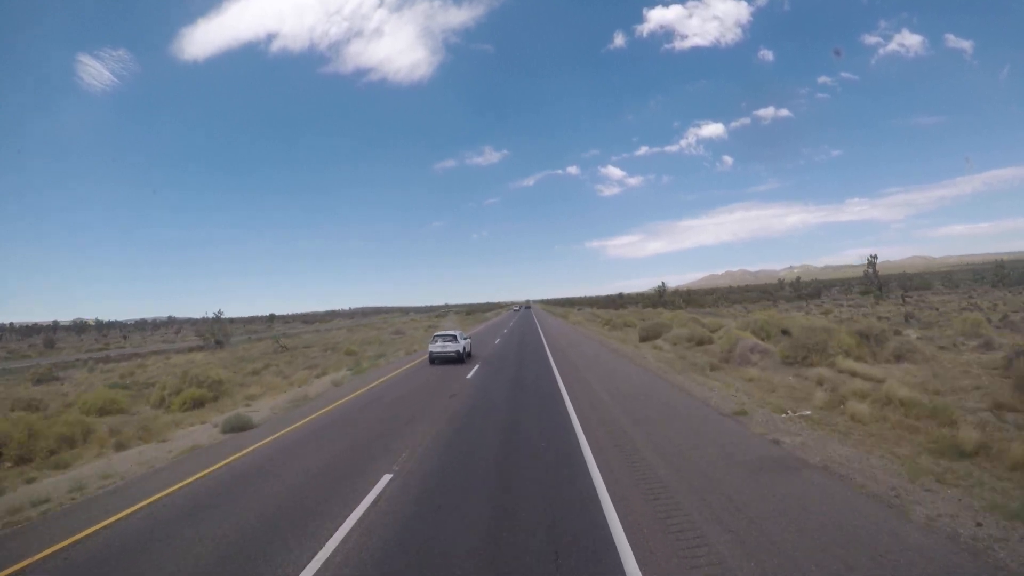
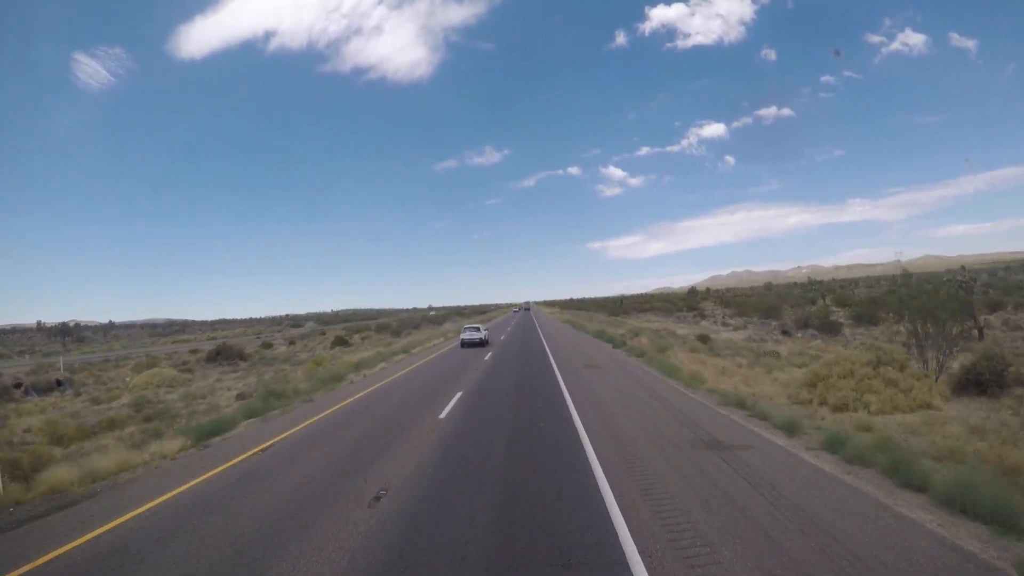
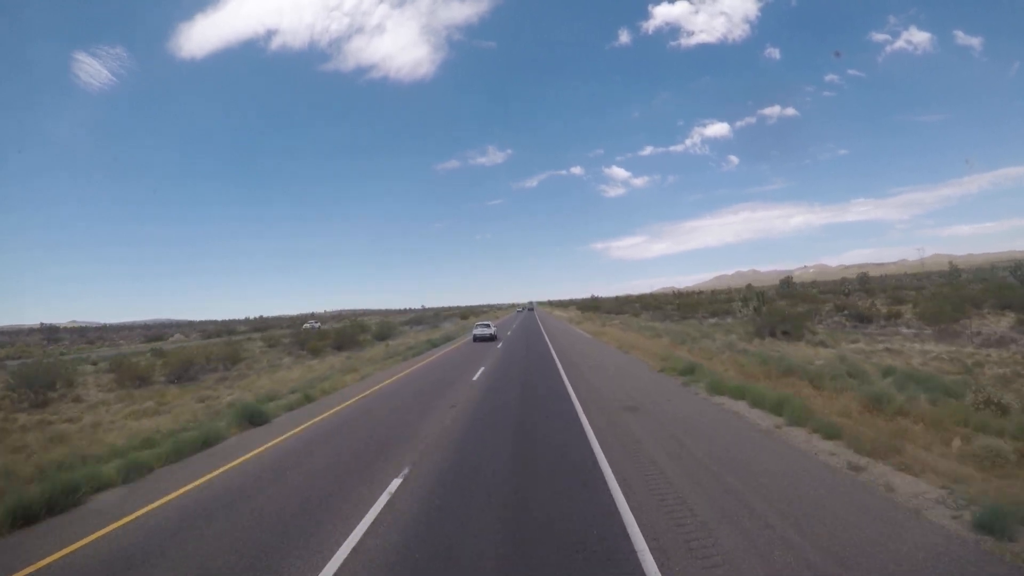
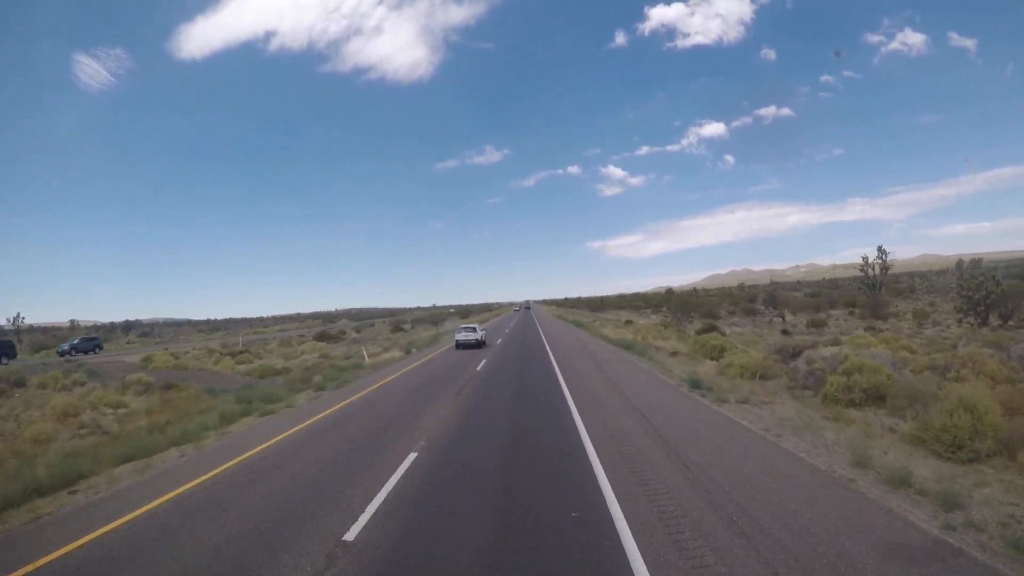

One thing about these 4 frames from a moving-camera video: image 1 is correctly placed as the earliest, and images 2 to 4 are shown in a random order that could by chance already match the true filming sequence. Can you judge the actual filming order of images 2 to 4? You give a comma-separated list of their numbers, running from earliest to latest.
4, 2, 3
